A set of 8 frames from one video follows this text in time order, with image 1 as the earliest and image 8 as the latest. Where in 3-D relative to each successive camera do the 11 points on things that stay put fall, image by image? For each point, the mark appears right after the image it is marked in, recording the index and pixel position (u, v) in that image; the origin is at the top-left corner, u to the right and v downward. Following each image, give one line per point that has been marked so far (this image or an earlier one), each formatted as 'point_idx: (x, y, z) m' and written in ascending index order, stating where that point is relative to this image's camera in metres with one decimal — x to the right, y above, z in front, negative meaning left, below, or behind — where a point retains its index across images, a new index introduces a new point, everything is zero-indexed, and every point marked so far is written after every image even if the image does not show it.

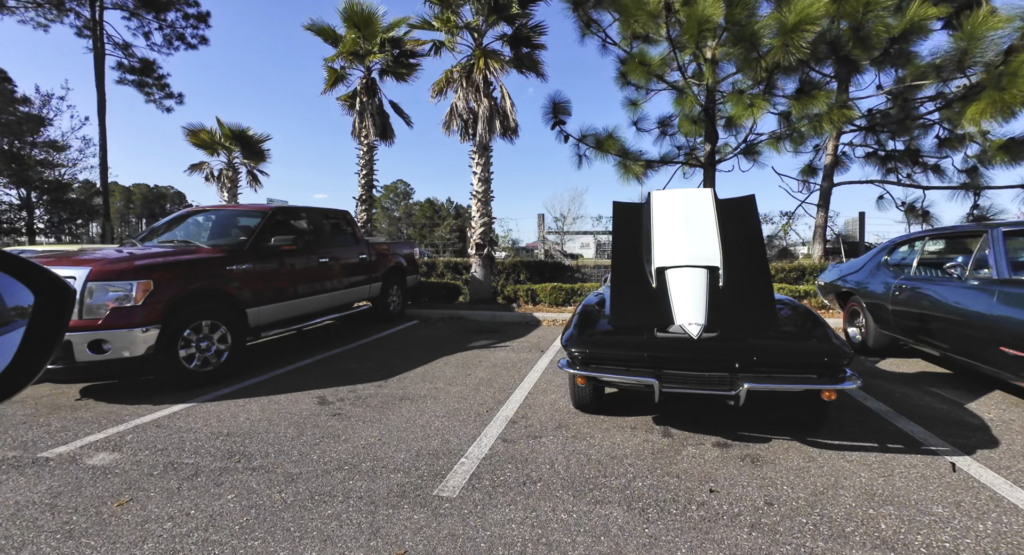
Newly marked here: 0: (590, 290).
0: (+1.8, -0.3, +10.0) m
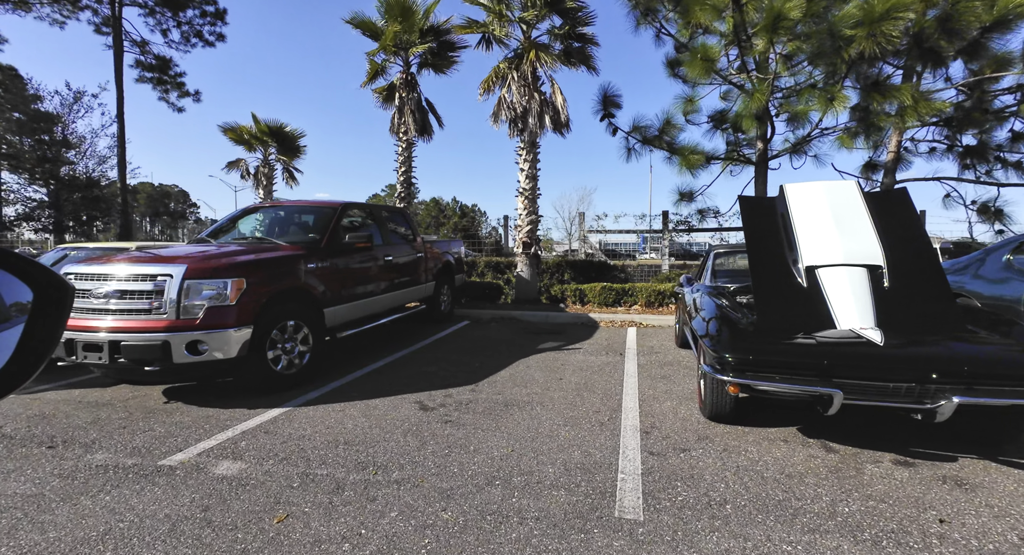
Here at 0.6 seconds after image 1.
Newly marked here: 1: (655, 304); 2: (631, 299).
0: (+2.8, -0.3, +9.7) m
1: (+3.2, -0.6, +9.7) m
2: (+2.7, -0.5, +9.8) m
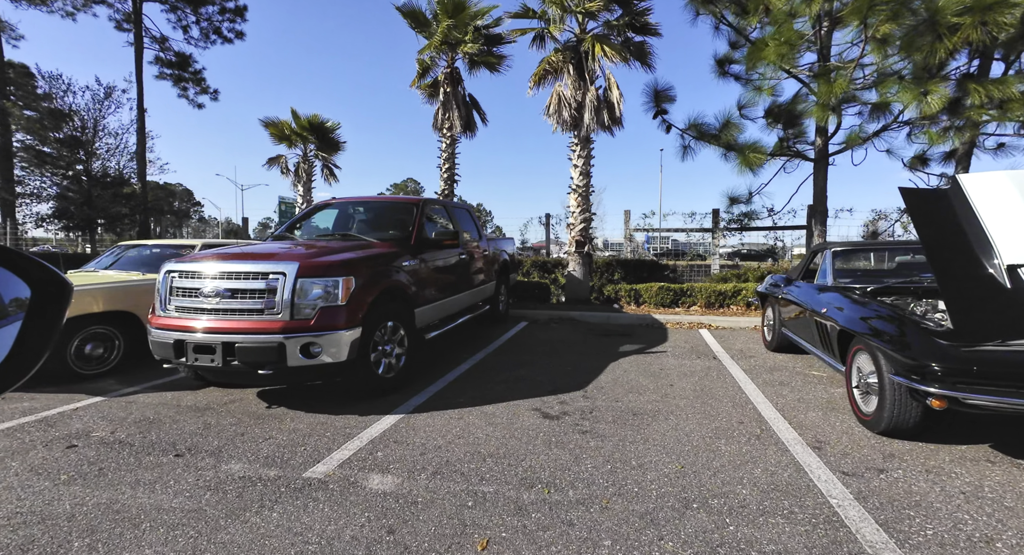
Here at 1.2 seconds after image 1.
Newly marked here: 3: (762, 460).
0: (+4.0, -0.3, +9.4) m
1: (+4.3, -0.6, +9.4) m
2: (+3.9, -0.5, +9.5) m
3: (+1.4, -1.0, +2.4) m
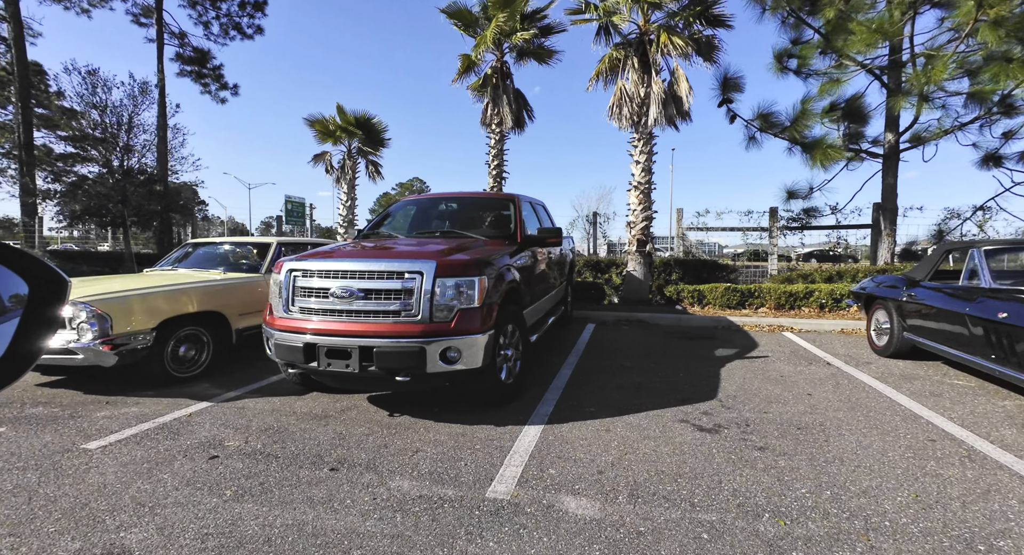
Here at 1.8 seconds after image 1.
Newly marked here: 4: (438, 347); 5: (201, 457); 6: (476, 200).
0: (+5.2, -0.3, +9.0) m
1: (+5.5, -0.6, +9.0) m
2: (+5.1, -0.5, +9.1) m
3: (+2.4, -1.0, +2.1) m
4: (-0.5, -0.5, +3.0) m
5: (-1.9, -1.1, +2.7) m
6: (-0.4, +0.9, +5.0) m
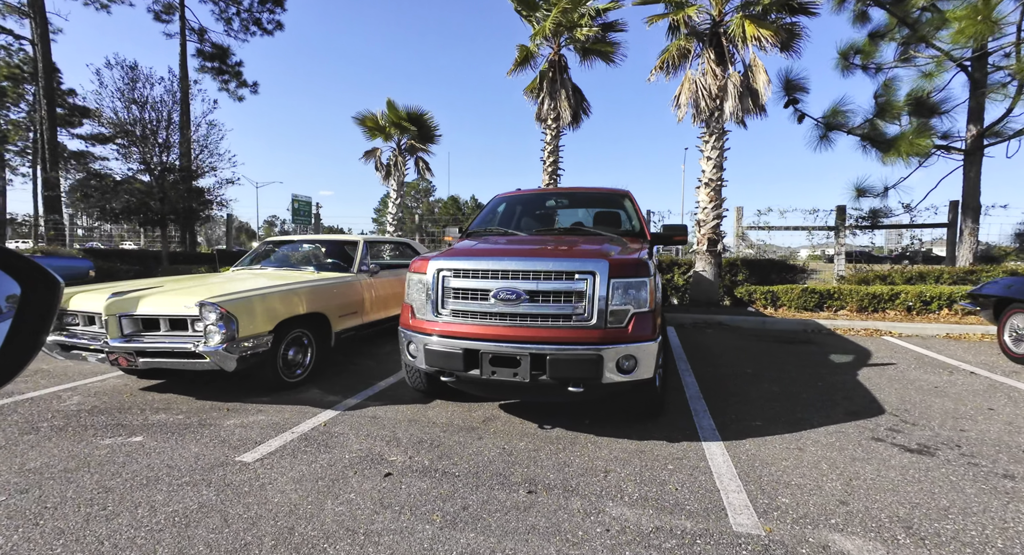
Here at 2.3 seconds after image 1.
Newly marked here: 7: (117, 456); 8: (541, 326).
0: (+6.5, -0.3, +8.6) m
1: (+6.9, -0.6, +8.5) m
2: (+6.4, -0.5, +8.6) m
3: (+3.5, -1.0, +1.8) m
4: (+0.6, -0.5, +2.7) m
5: (-0.8, -1.1, +2.5) m
6: (+0.8, +0.9, +4.8) m
7: (-2.4, -1.1, +2.7) m
8: (+0.2, -0.3, +2.8) m
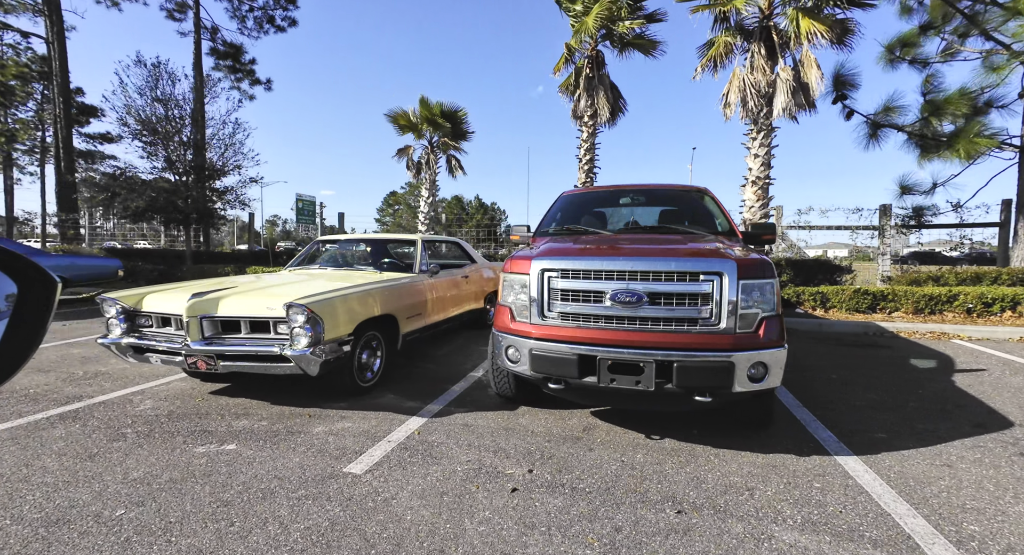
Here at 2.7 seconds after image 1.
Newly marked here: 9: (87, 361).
0: (+7.3, -0.3, +8.3) m
1: (+7.7, -0.6, +8.2) m
2: (+7.2, -0.5, +8.3) m
3: (+4.2, -1.1, +1.6) m
4: (+1.3, -0.5, +2.5) m
5: (-0.1, -1.1, +2.3) m
6: (+1.5, +0.9, +4.6) m
7: (-1.7, -1.1, +2.6) m
8: (+0.9, -0.3, +2.6) m
9: (-5.1, -1.0, +5.2) m
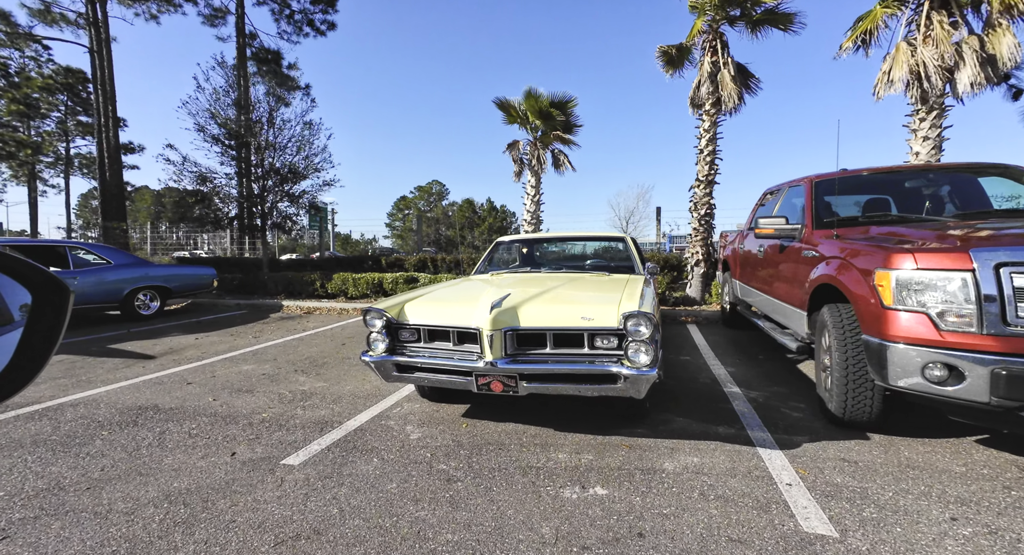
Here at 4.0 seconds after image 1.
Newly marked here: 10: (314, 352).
0: (+10.0, -0.2, +7.1) m
1: (+10.3, -0.5, +7.1) m
2: (+9.9, -0.4, +7.2) m
3: (+6.4, -1.0, +0.6) m
4: (+3.6, -0.5, +1.8) m
5: (+2.2, -1.1, +1.7) m
6: (+3.9, +0.9, +3.9) m
7: (+0.6, -1.1, +2.1) m
8: (+3.1, -0.3, +1.9) m
9: (-2.7, -1.1, +4.9) m
10: (-2.8, -1.1, +6.3) m
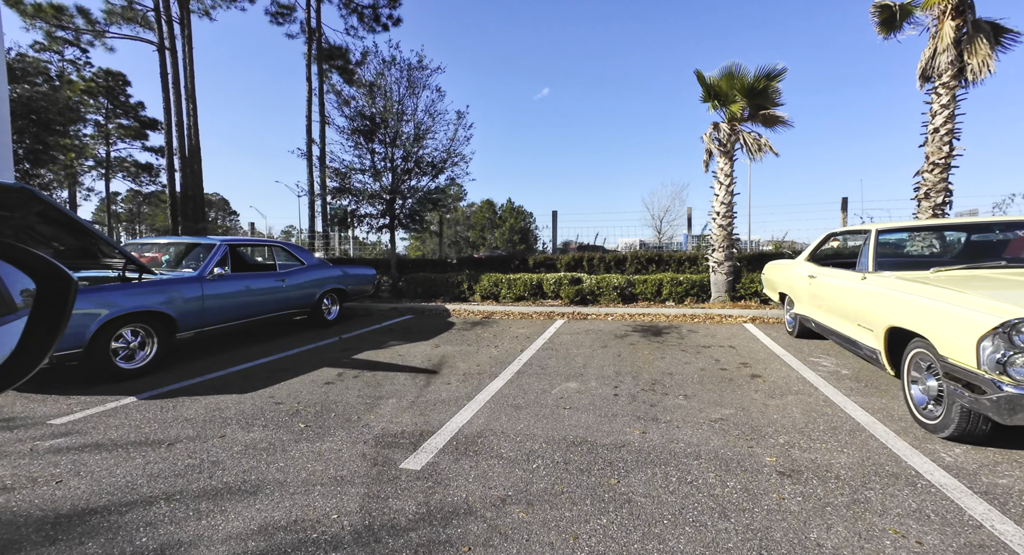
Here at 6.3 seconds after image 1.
0: (+14.0, -0.1, +4.8) m
1: (+14.4, -0.4, +4.7) m
2: (+13.9, -0.3, +4.9) m
3: (+9.7, -0.9, -1.2) m
4: (+7.1, -0.4, +0.3) m
5: (+5.7, -1.1, +0.3) m
6: (+7.6, +1.0, +2.3) m
7: (+4.1, -1.1, +0.9) m
8: (+6.6, -0.2, +0.4) m
9: (+1.2, -1.2, +4.1) m
10: (+1.2, -1.1, +5.5) m
